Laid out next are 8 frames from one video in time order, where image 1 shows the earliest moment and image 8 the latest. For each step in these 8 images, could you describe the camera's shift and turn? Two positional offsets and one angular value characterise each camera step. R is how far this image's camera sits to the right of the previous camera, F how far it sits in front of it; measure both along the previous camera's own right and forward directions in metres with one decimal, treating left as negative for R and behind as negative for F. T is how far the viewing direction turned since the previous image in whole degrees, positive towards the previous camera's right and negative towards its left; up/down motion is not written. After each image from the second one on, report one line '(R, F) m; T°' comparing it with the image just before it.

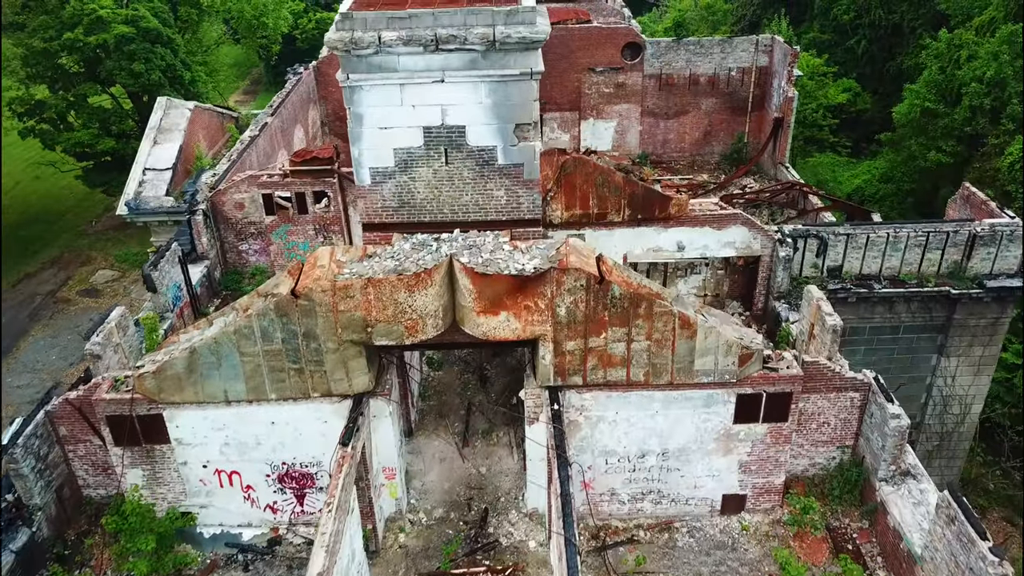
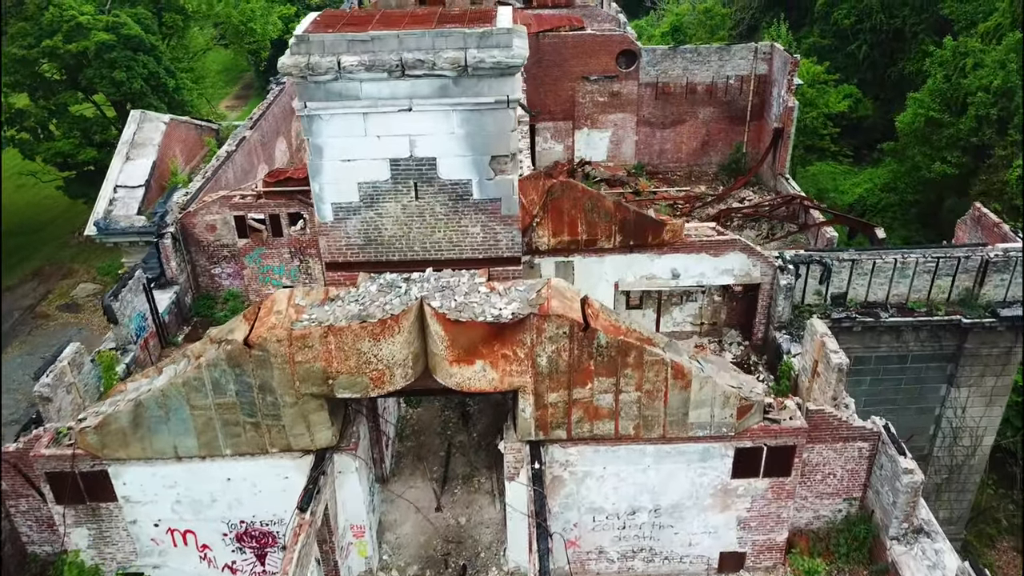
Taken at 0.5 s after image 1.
(+0.2, +0.8) m; 0°
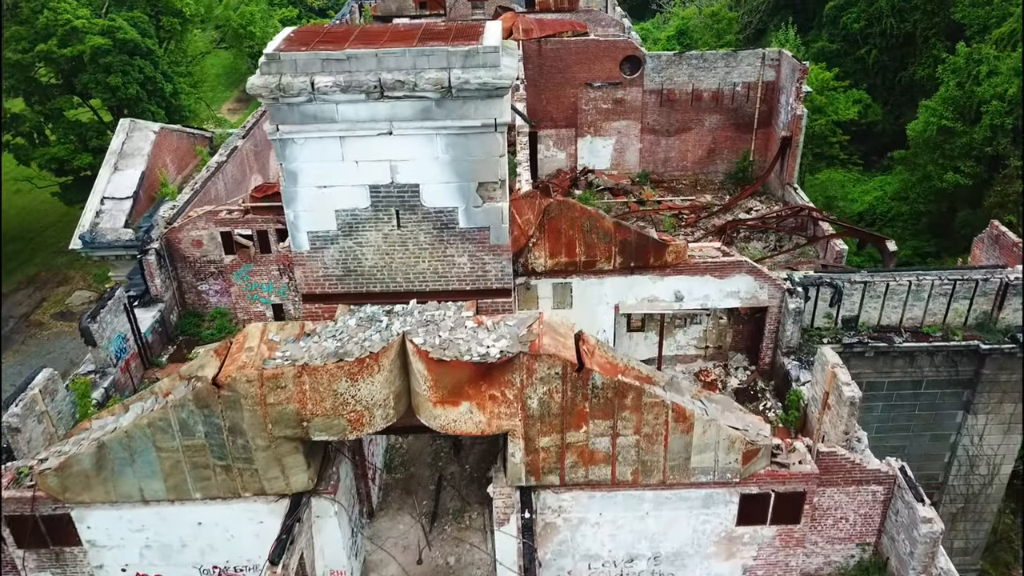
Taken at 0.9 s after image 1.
(+0.2, +0.5) m; 0°
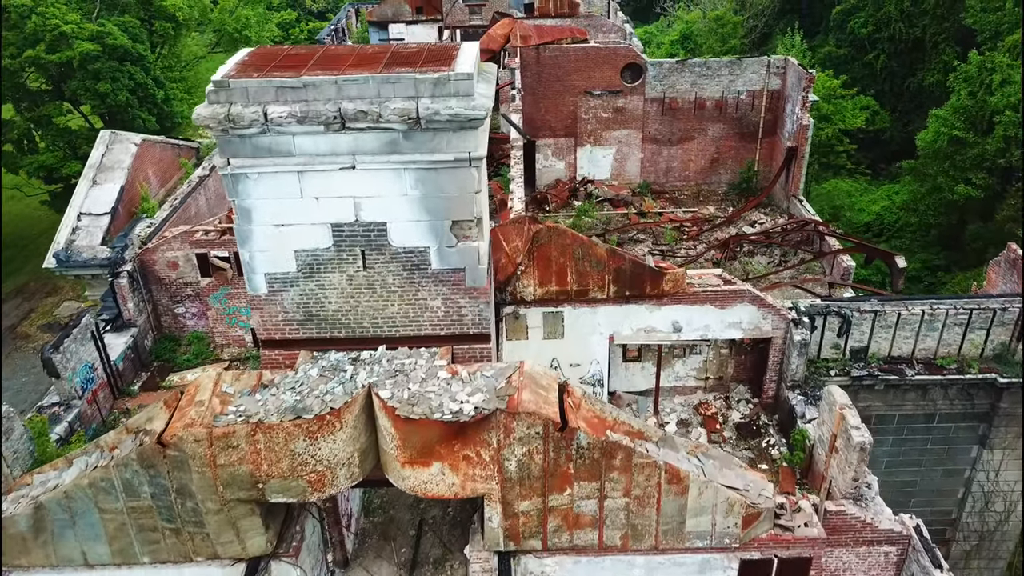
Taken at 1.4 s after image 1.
(+0.2, +0.7) m; 0°
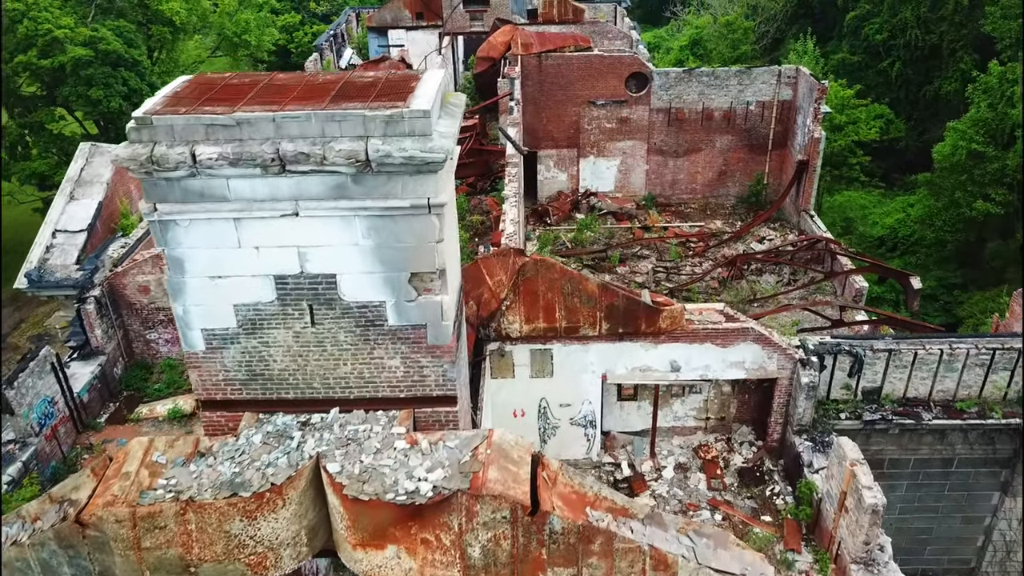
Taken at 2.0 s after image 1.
(+0.3, +0.7) m; -1°
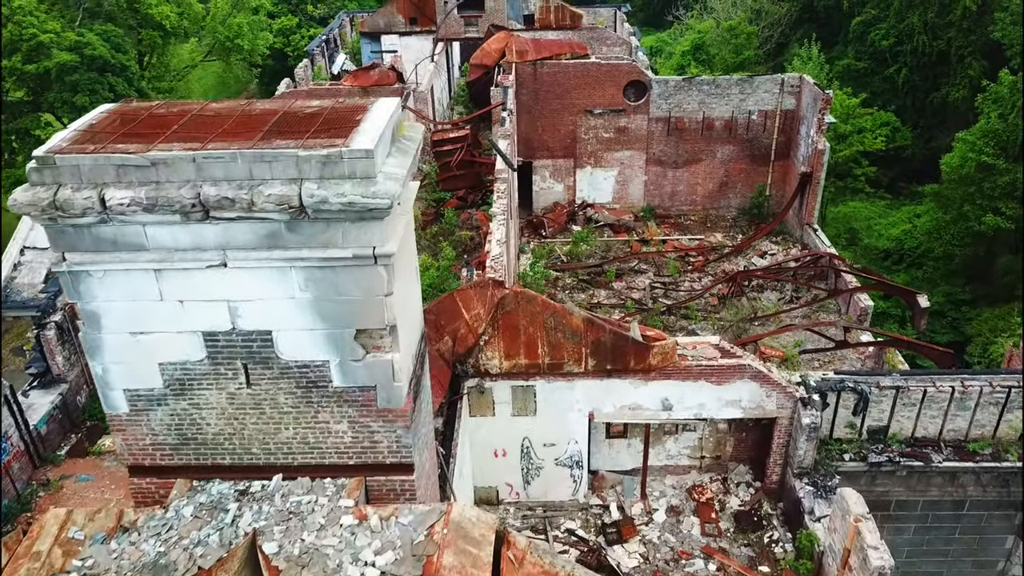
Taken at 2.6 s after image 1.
(+0.3, +0.7) m; 0°
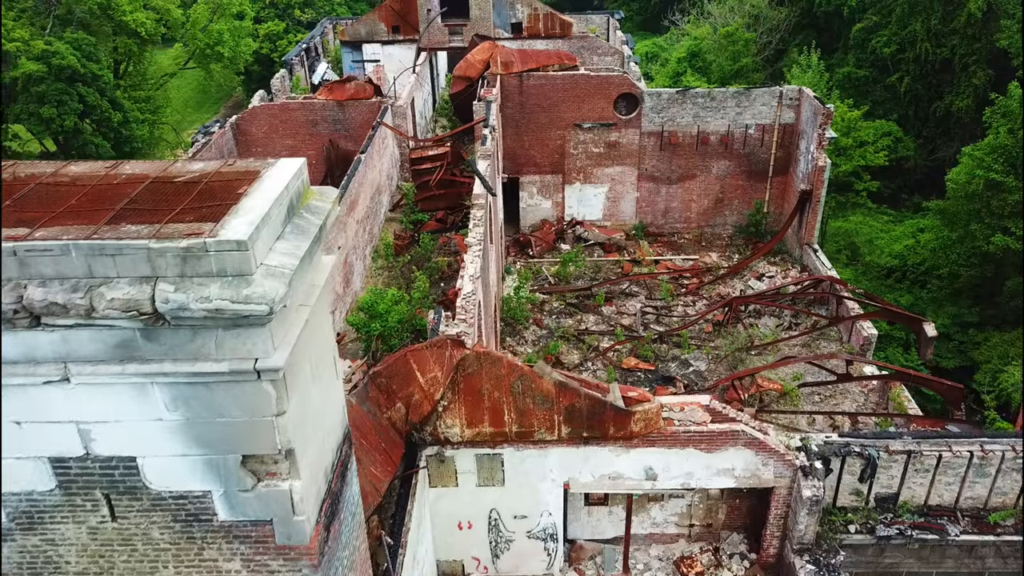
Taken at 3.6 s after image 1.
(+0.4, +1.0) m; 0°
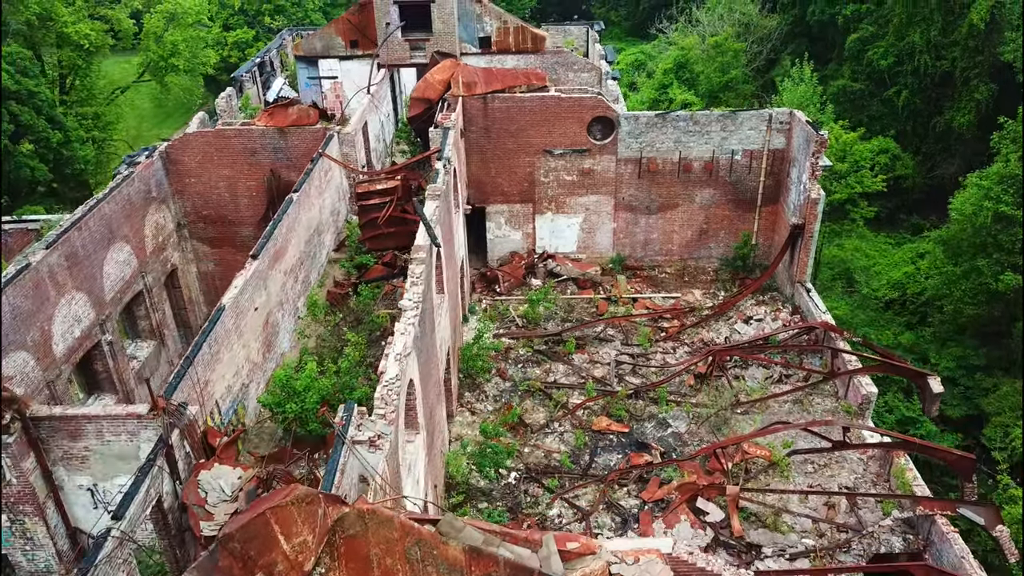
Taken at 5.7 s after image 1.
(+0.7, +1.8) m; 0°
